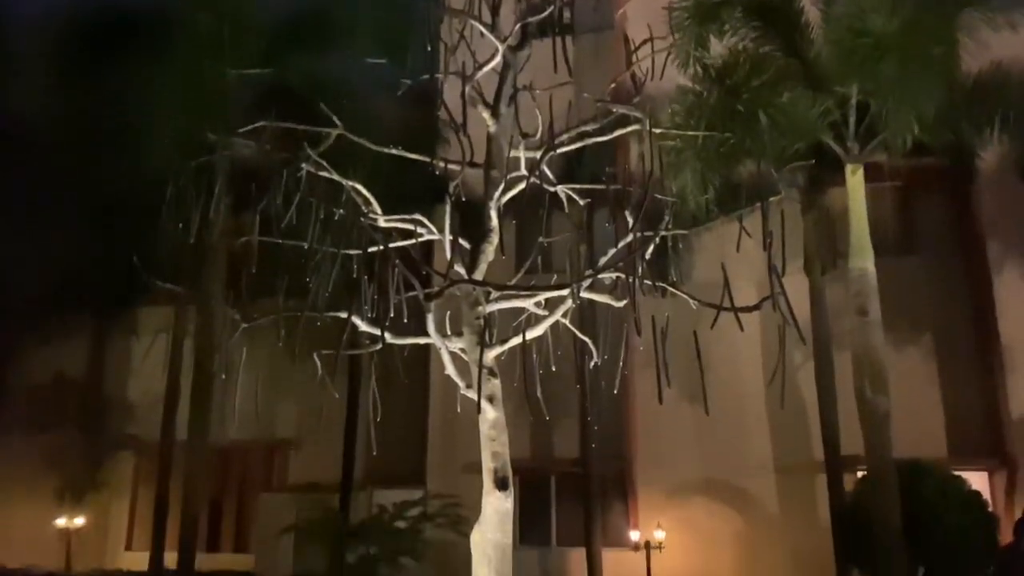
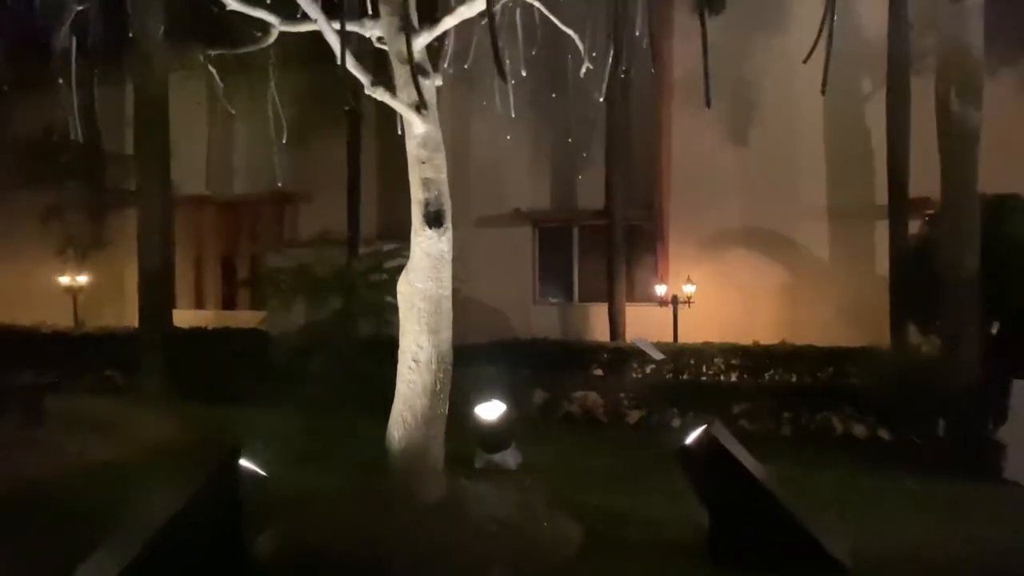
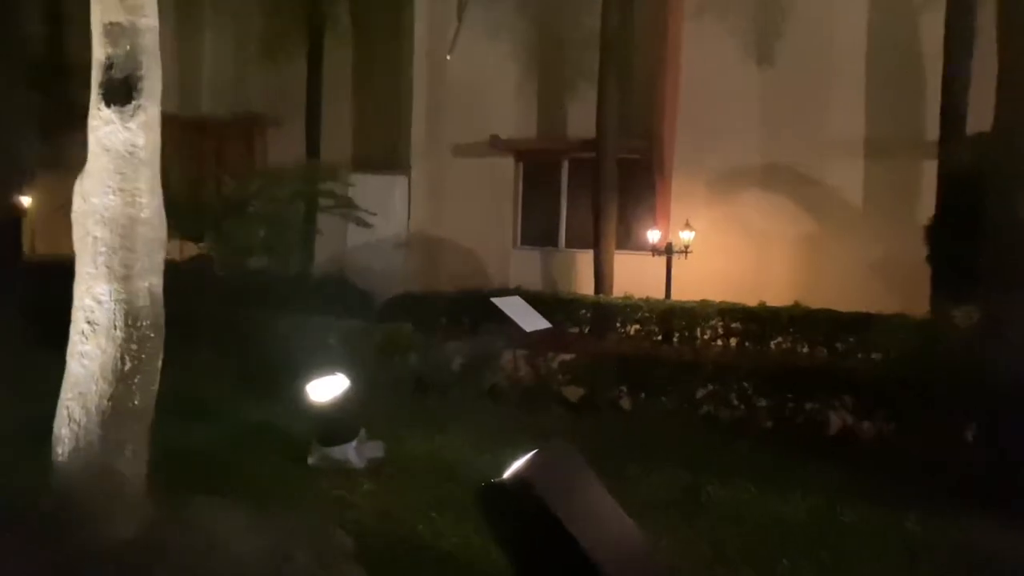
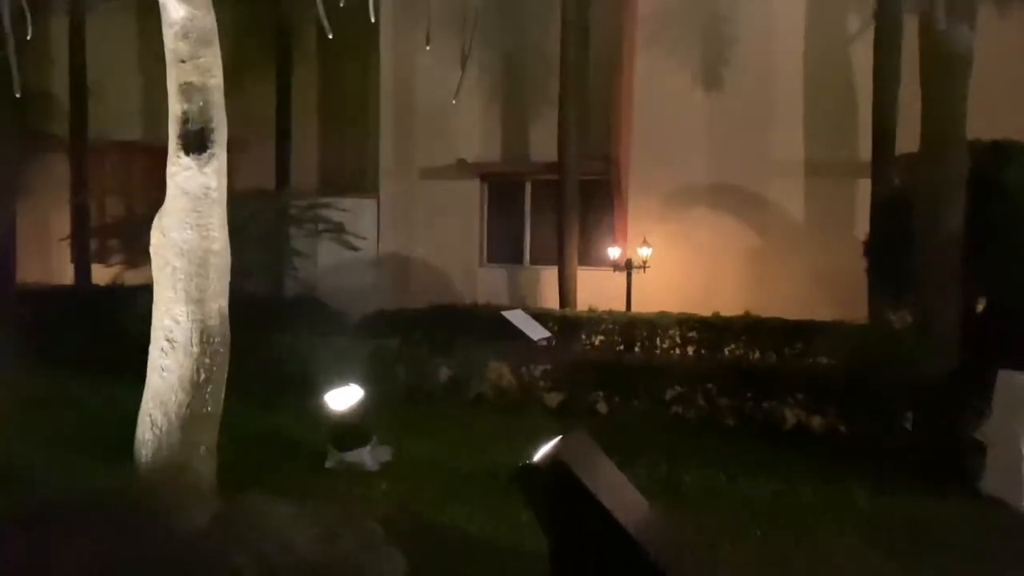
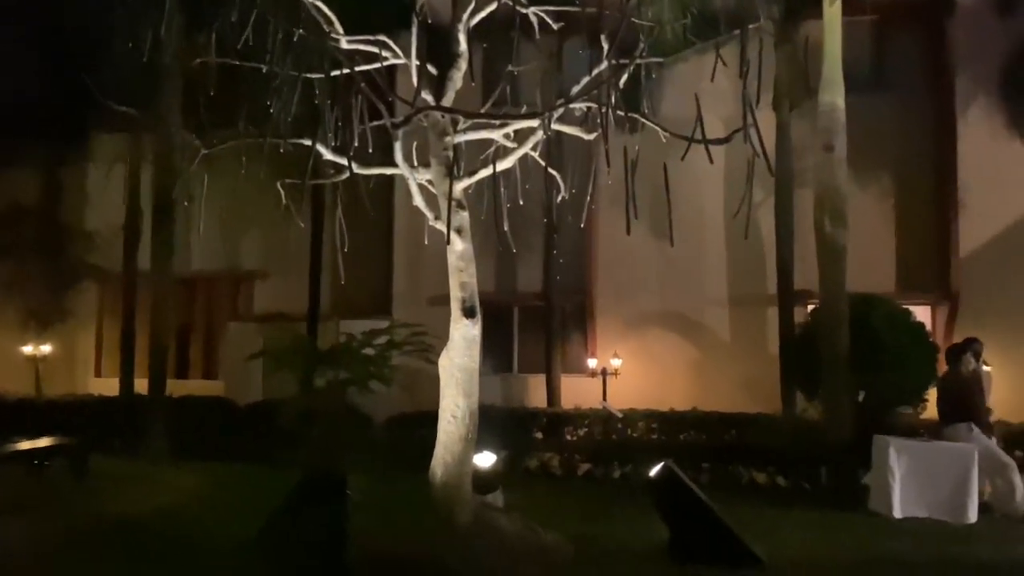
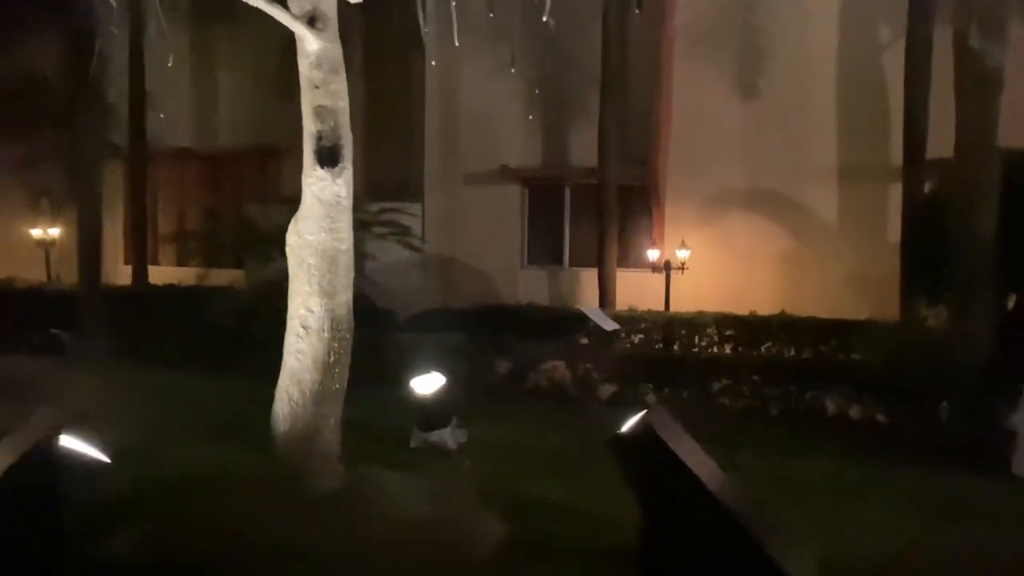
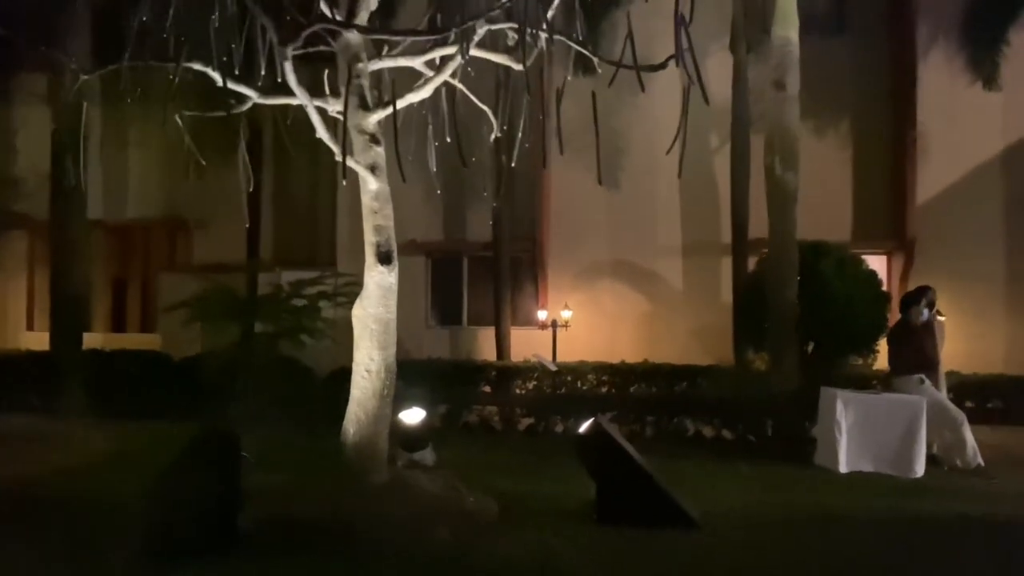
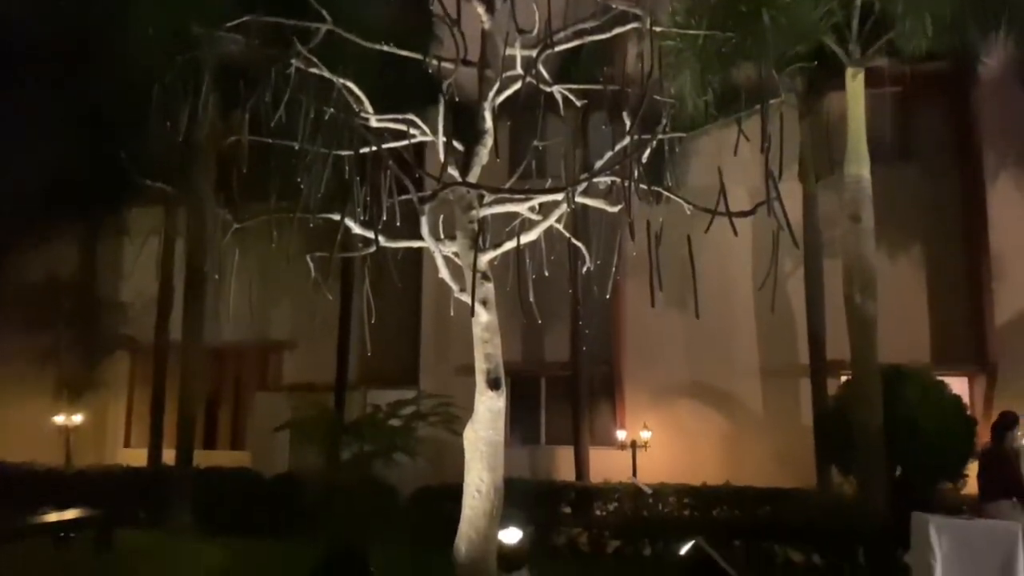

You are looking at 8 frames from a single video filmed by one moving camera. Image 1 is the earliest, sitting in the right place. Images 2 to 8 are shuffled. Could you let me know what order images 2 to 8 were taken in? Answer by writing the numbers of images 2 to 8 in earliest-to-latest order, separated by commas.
8, 5, 7, 2, 6, 4, 3
